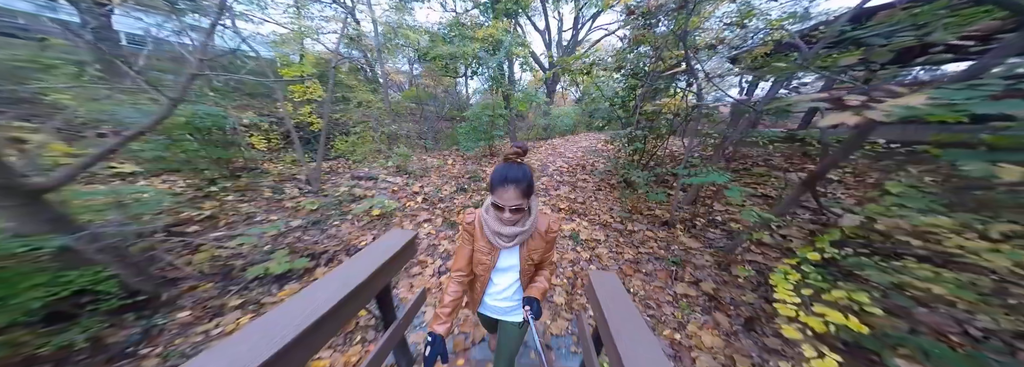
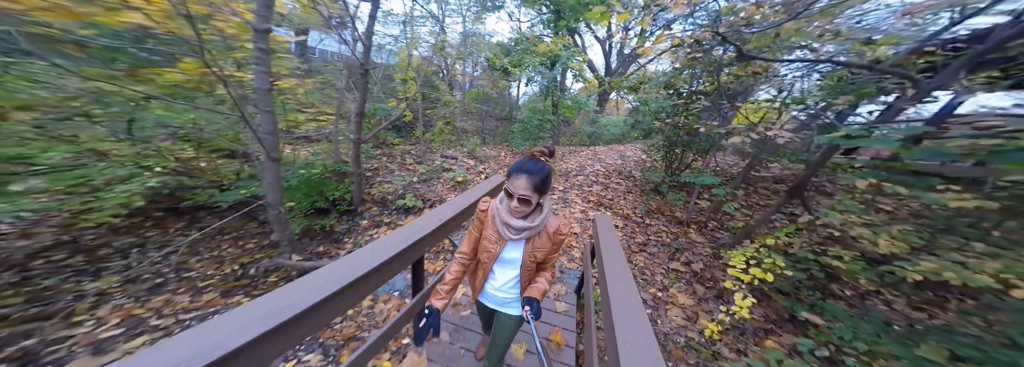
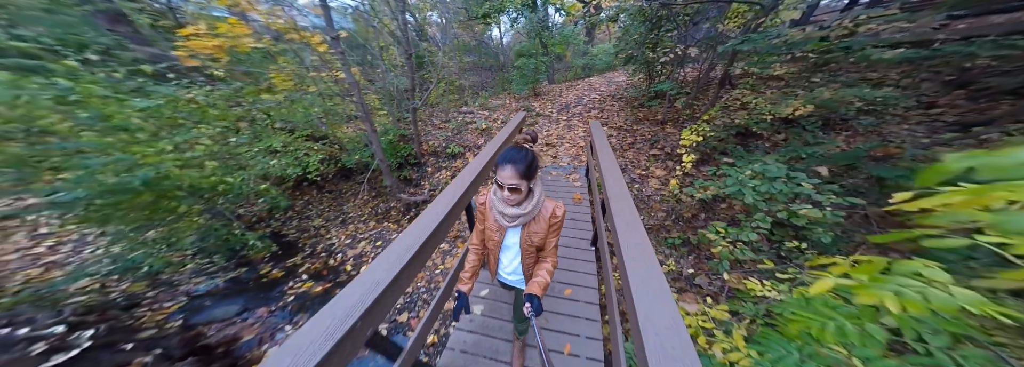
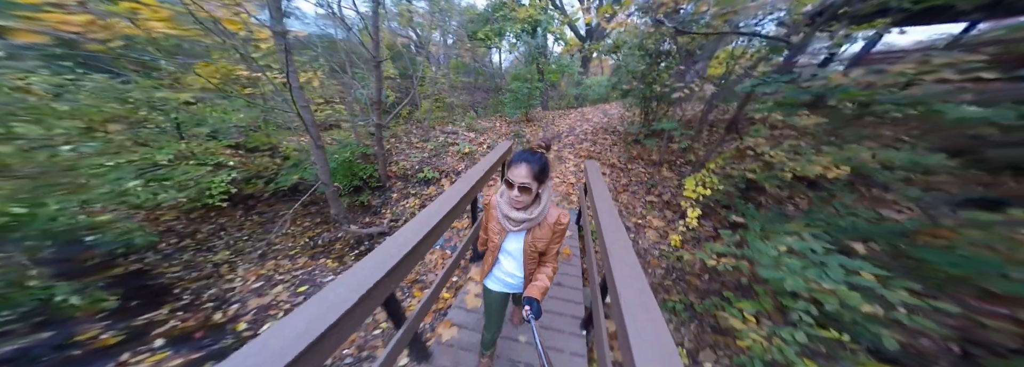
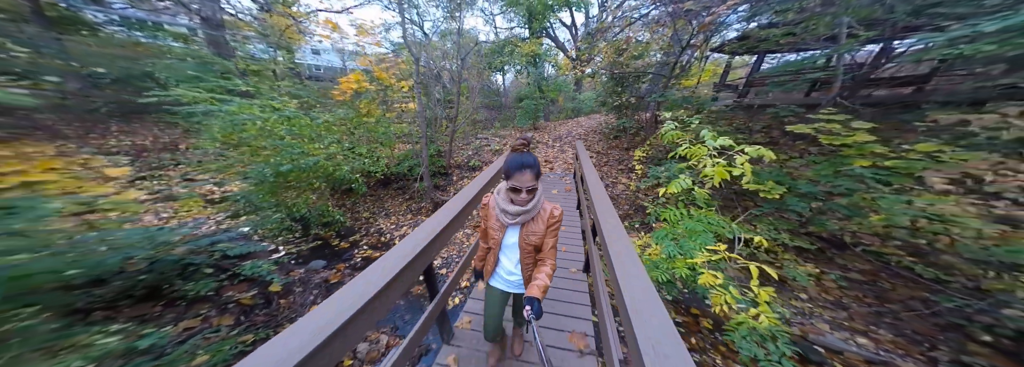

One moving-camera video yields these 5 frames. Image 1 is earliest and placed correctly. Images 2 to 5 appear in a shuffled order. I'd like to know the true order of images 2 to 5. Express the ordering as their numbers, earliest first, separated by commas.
2, 4, 3, 5
